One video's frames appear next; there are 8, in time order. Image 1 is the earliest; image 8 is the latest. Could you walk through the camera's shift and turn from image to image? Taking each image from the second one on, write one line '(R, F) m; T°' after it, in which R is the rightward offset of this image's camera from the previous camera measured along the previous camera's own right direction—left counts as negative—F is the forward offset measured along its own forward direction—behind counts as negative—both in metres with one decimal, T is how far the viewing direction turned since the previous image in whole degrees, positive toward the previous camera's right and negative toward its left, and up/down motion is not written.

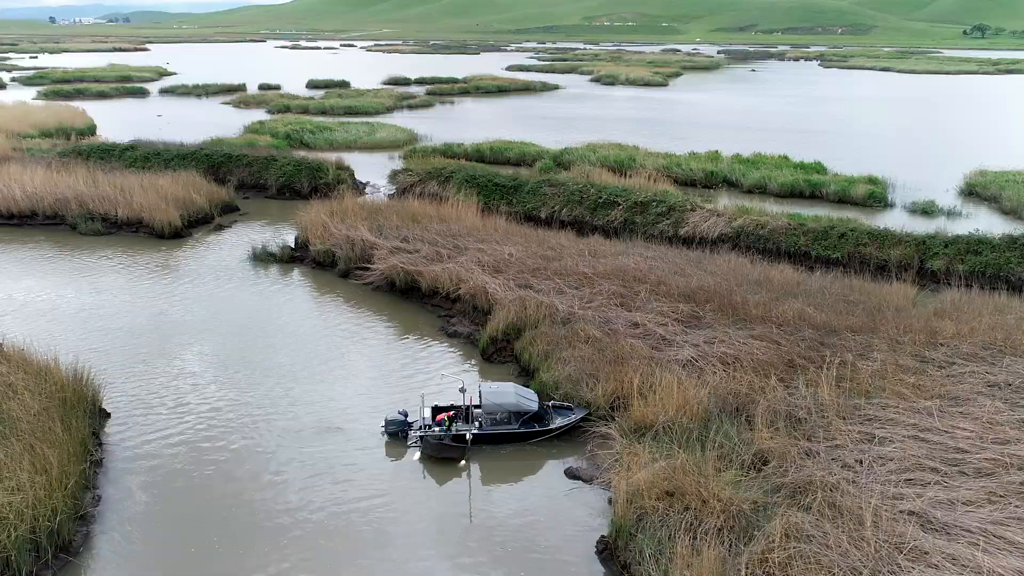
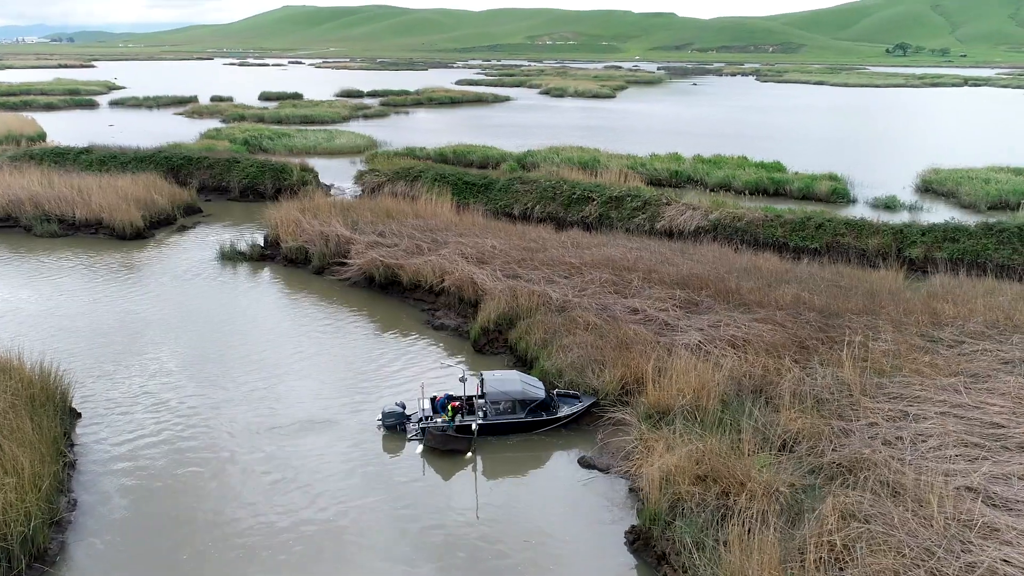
(-0.6, +0.7) m; +3°
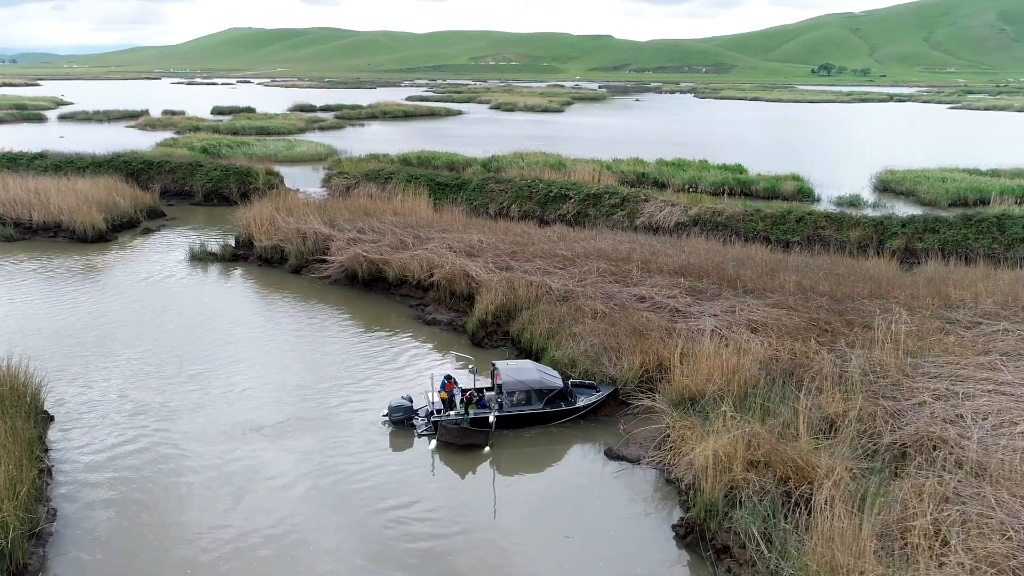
(-0.7, +0.8) m; +3°
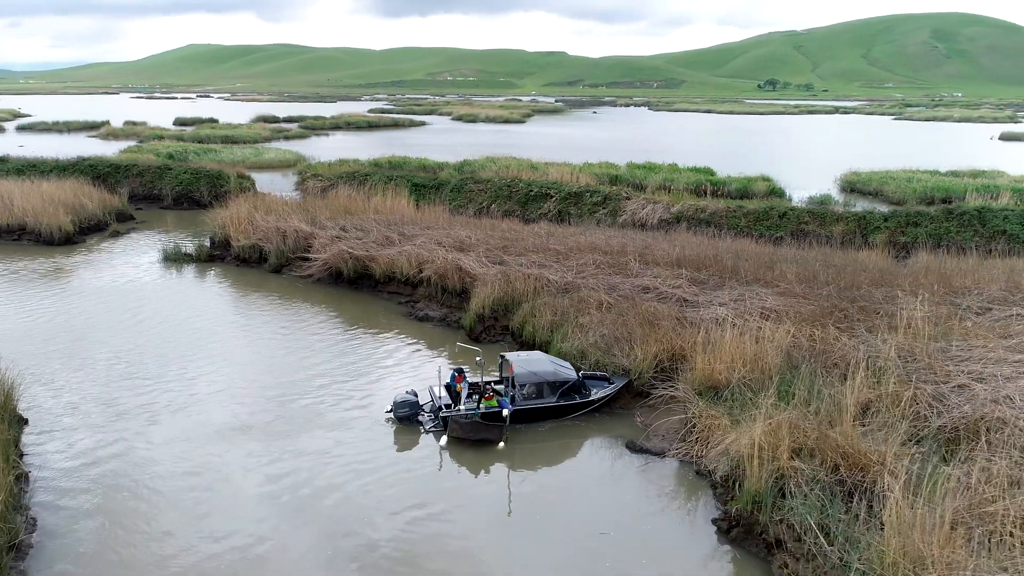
(-0.5, +0.6) m; +2°
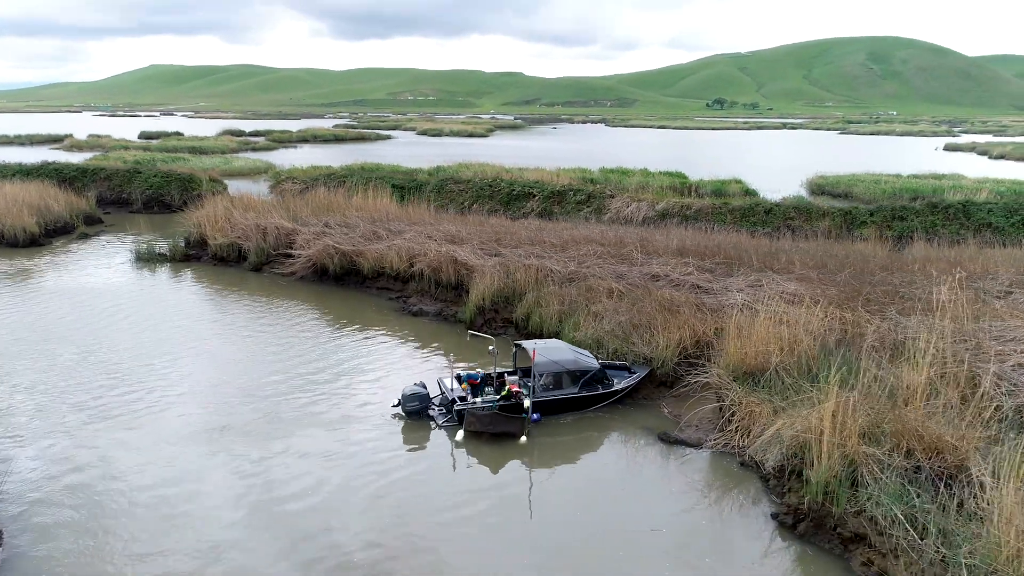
(-0.5, +0.8) m; +2°
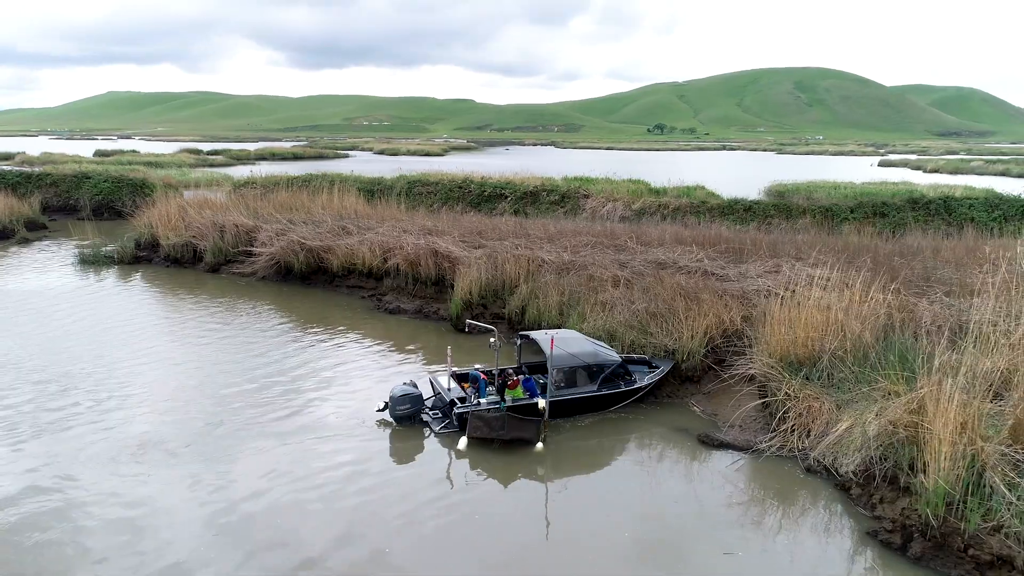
(-0.4, +1.4) m; +3°
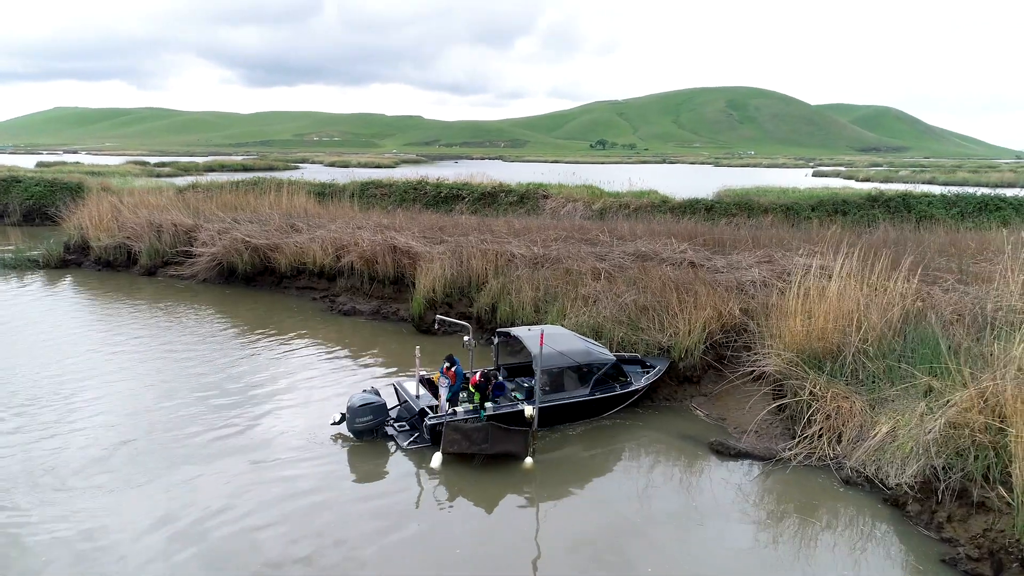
(-0.2, +1.1) m; +3°
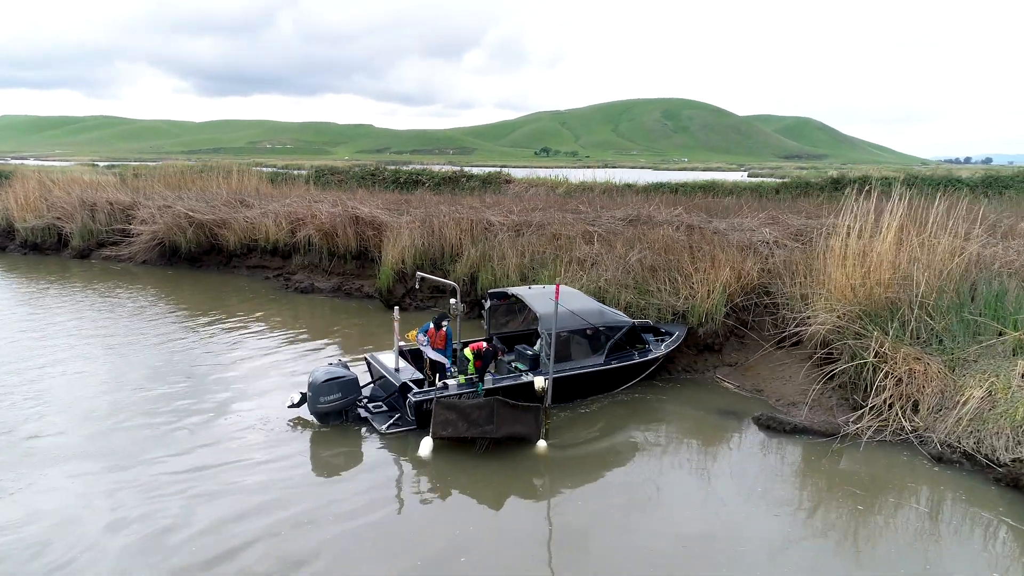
(-0.3, +1.2) m; +3°
